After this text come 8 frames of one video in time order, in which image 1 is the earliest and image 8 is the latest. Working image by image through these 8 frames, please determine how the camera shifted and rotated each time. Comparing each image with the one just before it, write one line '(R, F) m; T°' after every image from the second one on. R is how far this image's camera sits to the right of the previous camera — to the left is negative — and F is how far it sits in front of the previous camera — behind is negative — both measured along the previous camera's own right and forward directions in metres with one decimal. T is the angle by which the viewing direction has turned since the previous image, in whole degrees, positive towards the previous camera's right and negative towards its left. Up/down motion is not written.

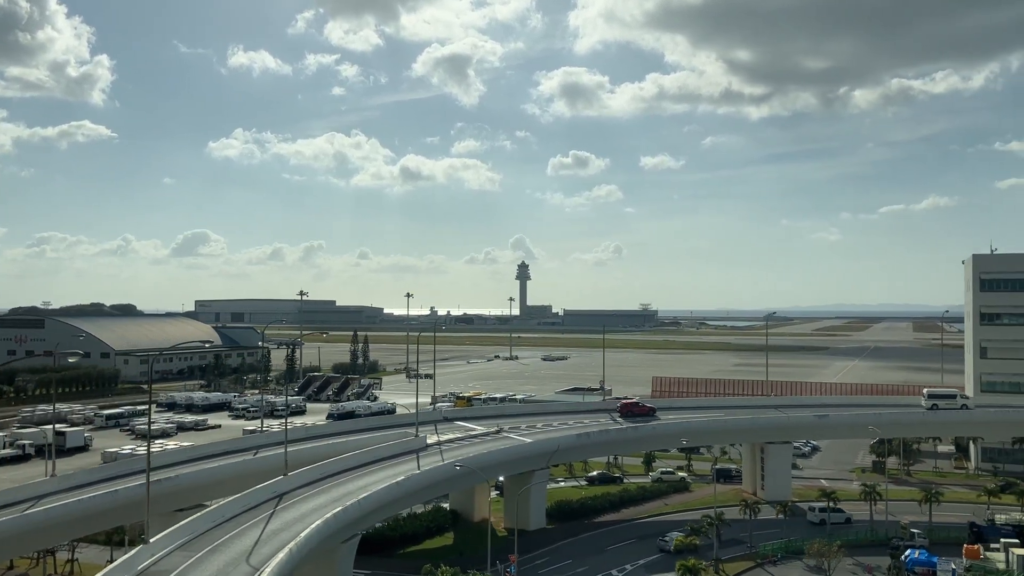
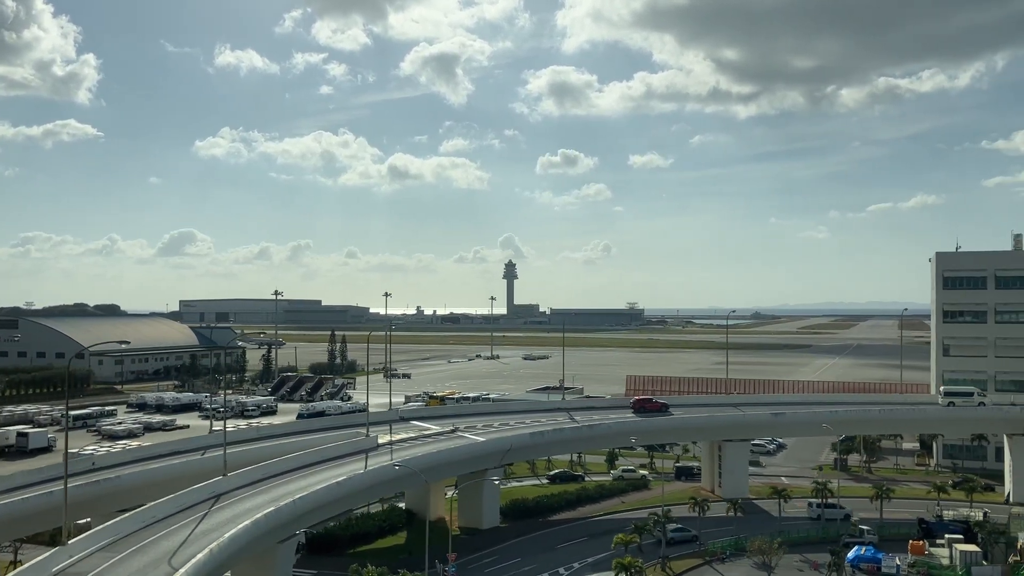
(+0.9, 0.0) m; +1°
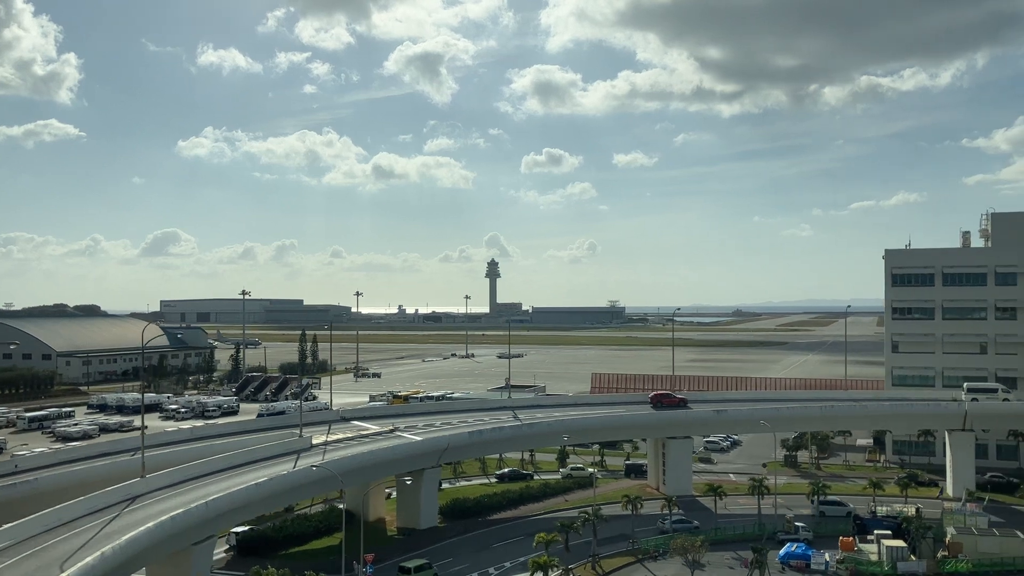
(+1.2, 0.0) m; +1°
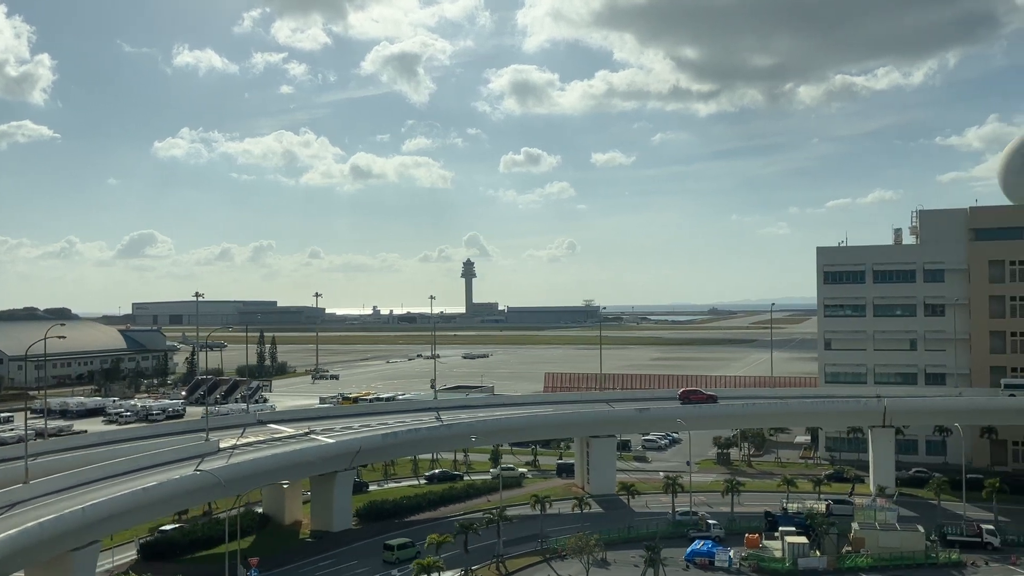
(+1.7, +0.1) m; +2°
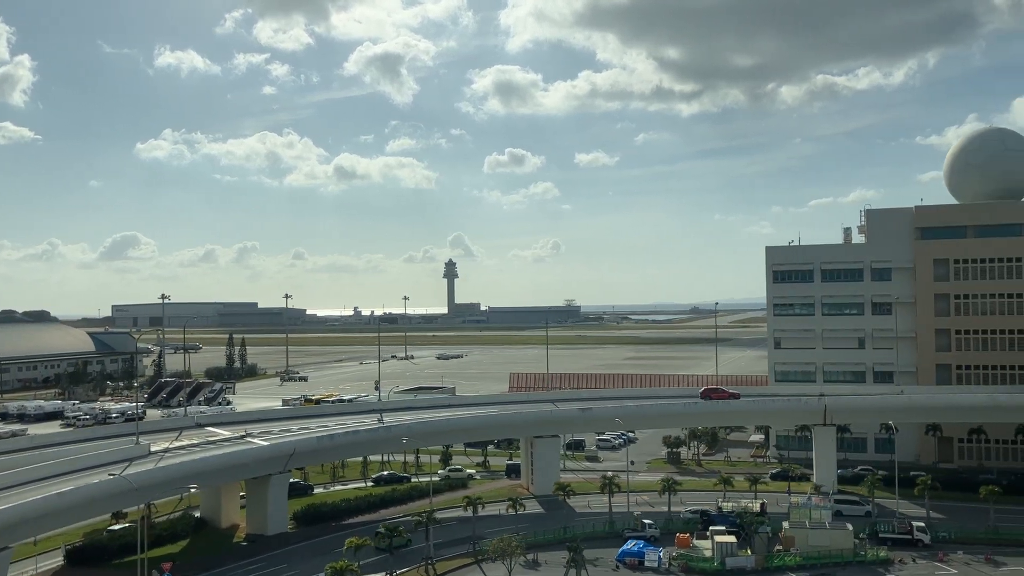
(+1.2, +0.1) m; +1°
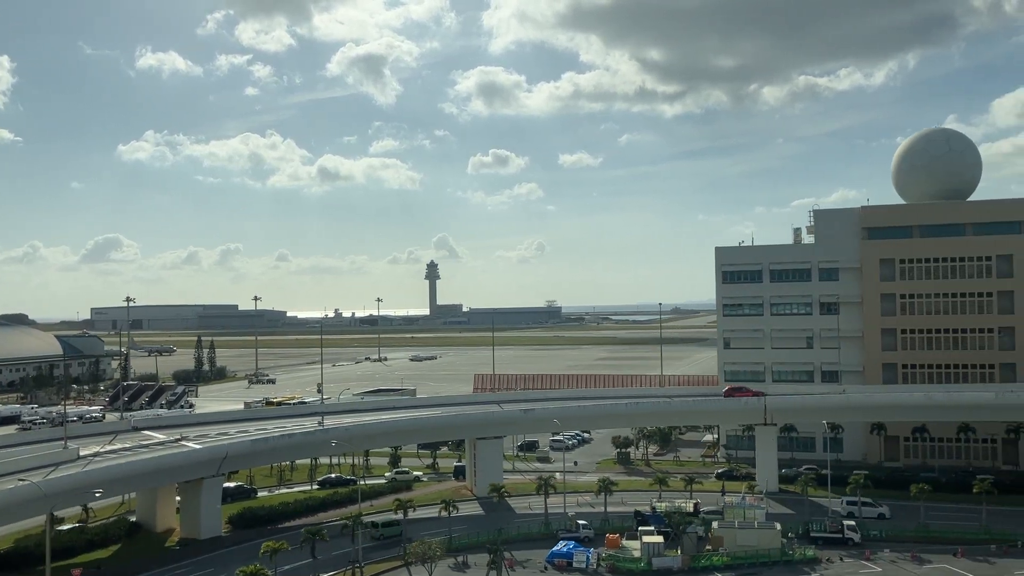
(+1.2, 0.0) m; +1°
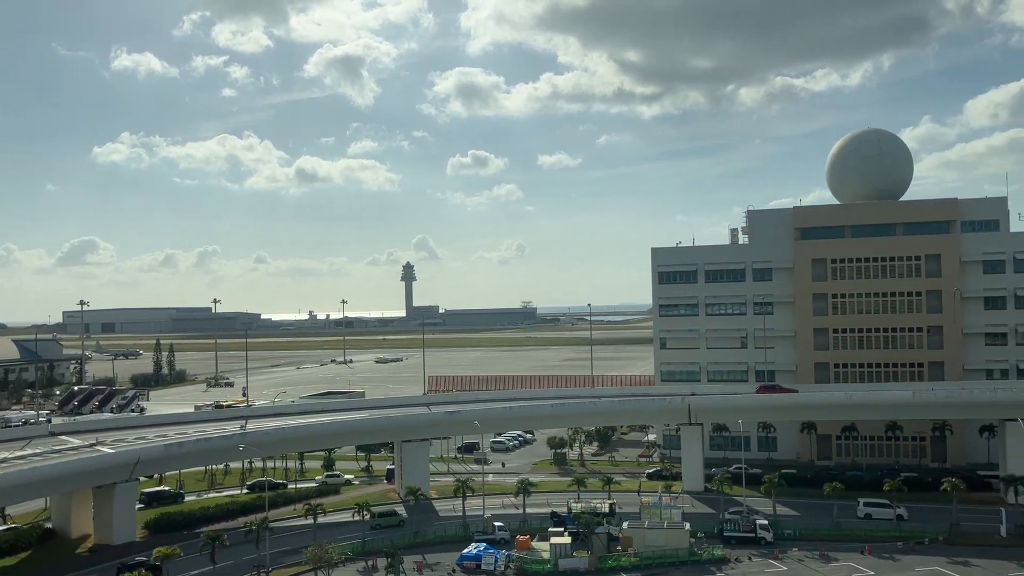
(+1.6, 0.0) m; +2°
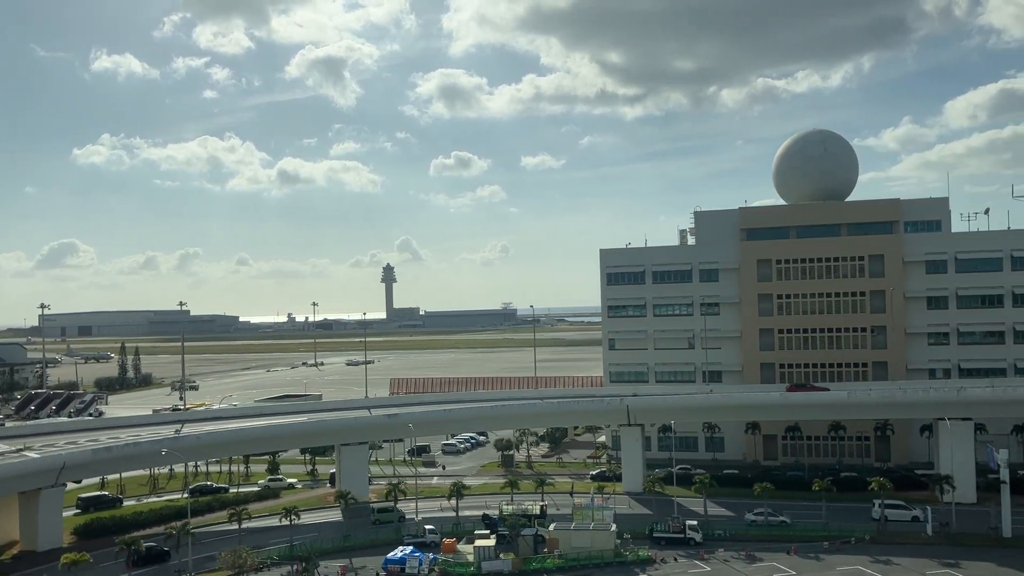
(+1.3, +0.1) m; +1°
